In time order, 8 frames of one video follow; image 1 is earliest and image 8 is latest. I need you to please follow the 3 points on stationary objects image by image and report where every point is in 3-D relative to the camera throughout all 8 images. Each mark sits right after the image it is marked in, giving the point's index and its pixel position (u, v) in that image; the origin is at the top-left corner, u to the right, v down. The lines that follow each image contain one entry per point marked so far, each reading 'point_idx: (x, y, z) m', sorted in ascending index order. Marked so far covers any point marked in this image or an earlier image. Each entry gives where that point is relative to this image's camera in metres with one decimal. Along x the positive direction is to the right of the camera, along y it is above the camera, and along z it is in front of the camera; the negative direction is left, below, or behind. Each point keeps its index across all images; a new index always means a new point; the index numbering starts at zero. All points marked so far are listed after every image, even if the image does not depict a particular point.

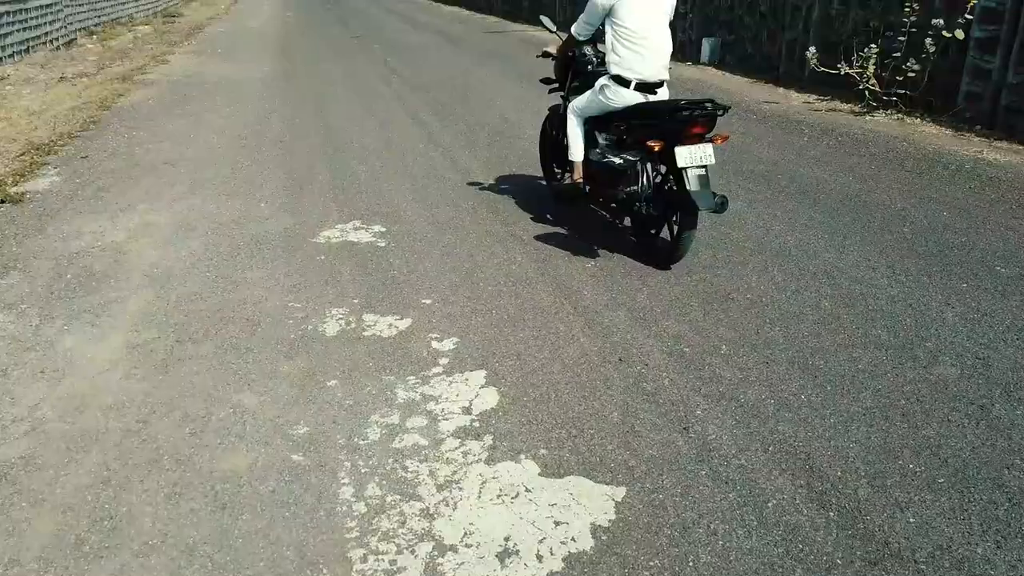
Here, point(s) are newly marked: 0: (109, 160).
0: (-3.5, +1.1, +6.8) m
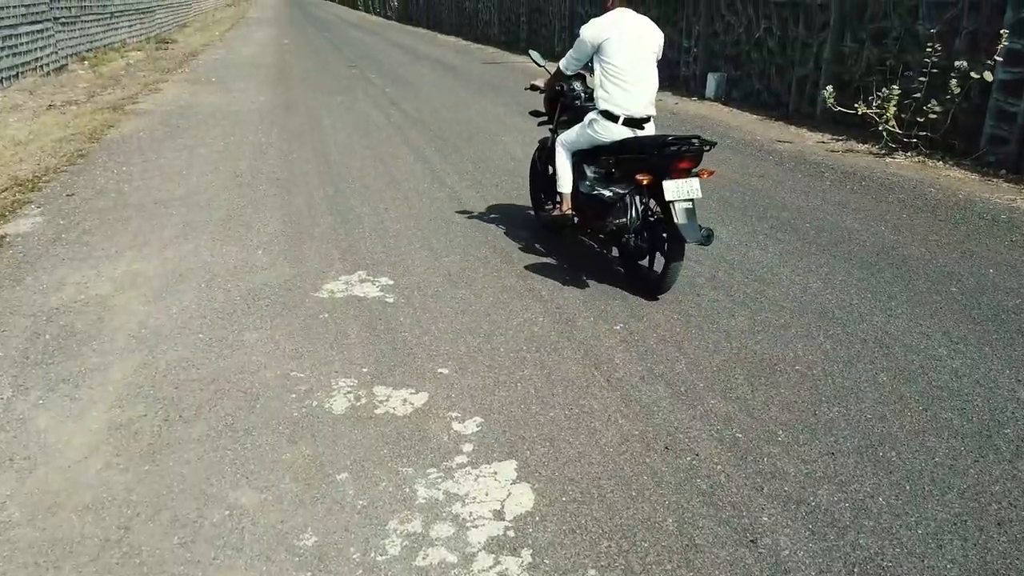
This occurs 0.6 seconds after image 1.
0: (-3.4, +0.7, +6.5) m
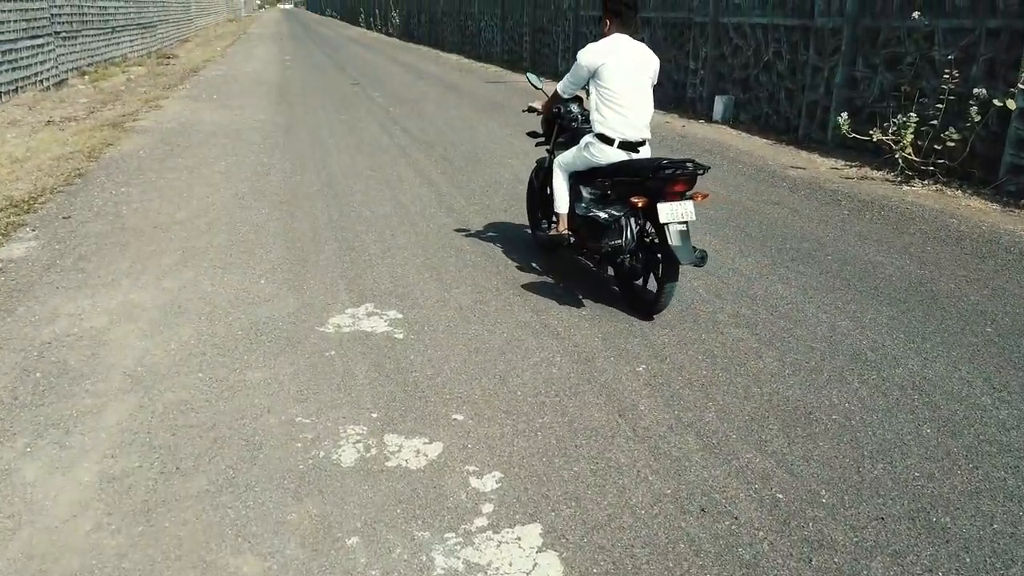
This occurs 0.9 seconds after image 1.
0: (-3.4, +0.5, +6.3) m
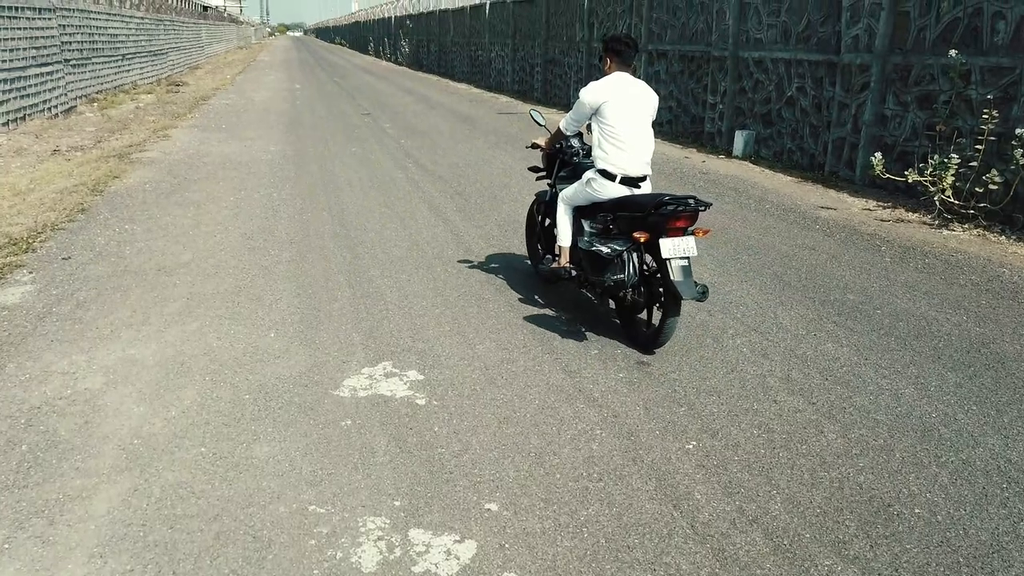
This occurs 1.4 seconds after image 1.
0: (-3.2, +0.2, +6.0) m
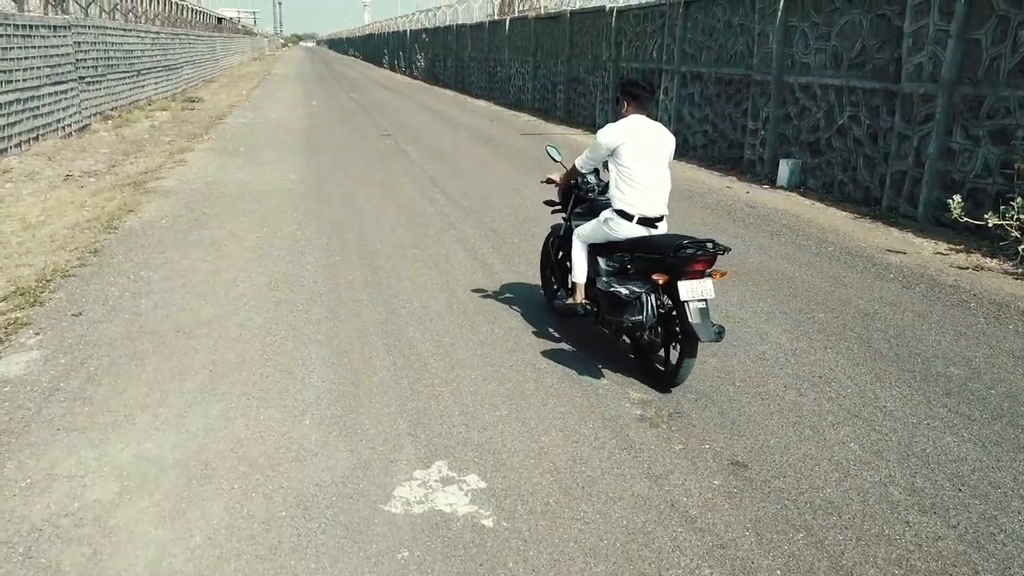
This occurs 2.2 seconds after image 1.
0: (-2.8, -0.2, +5.4) m
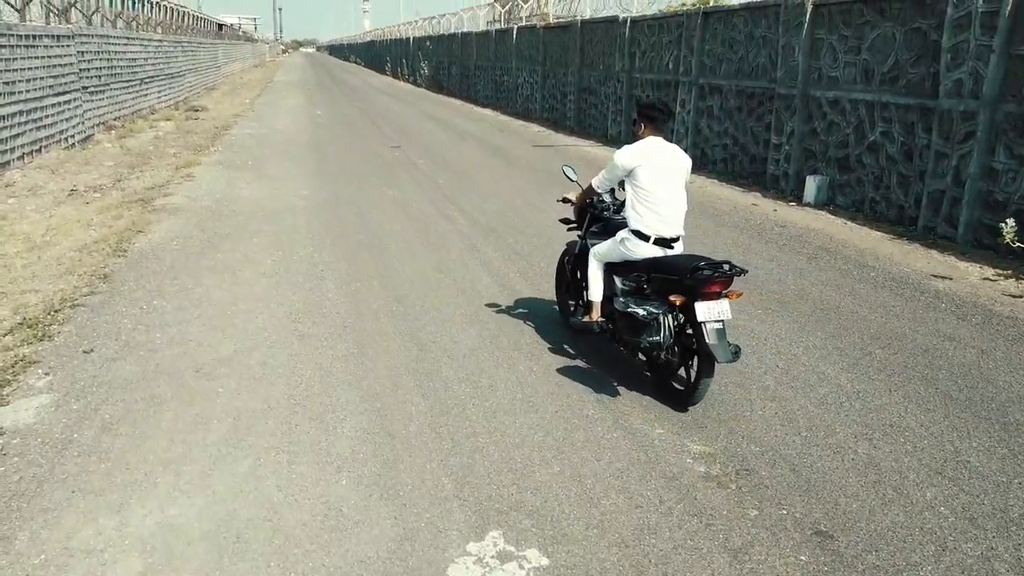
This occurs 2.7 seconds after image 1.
0: (-2.6, -0.5, +5.1) m
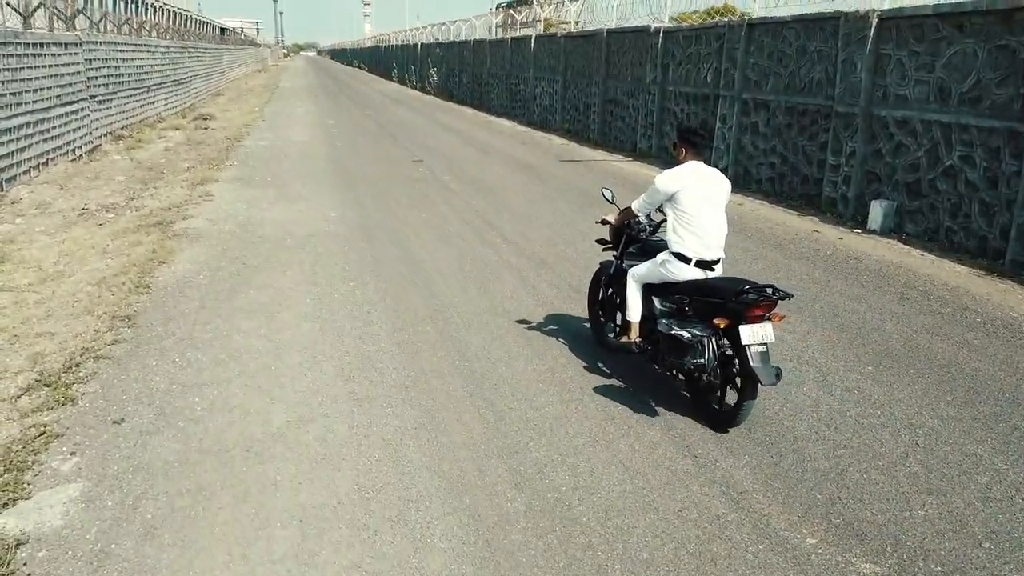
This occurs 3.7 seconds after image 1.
0: (-2.0, -0.8, +4.4) m
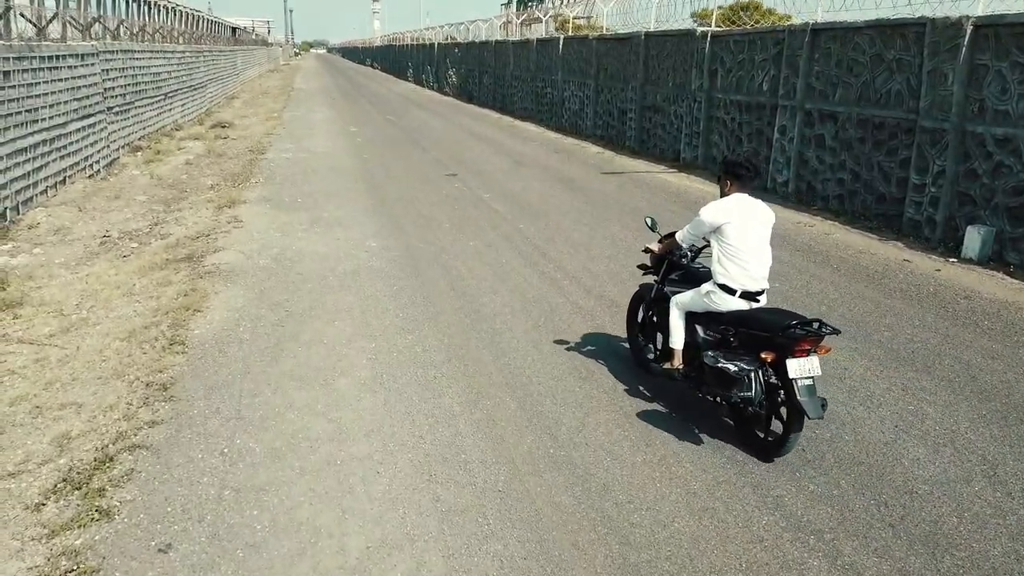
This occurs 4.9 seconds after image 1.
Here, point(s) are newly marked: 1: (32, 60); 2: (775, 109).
0: (-1.4, -1.3, +3.6) m
1: (-8.0, +3.8, +13.1) m
2: (+4.3, +2.9, +12.9) m
